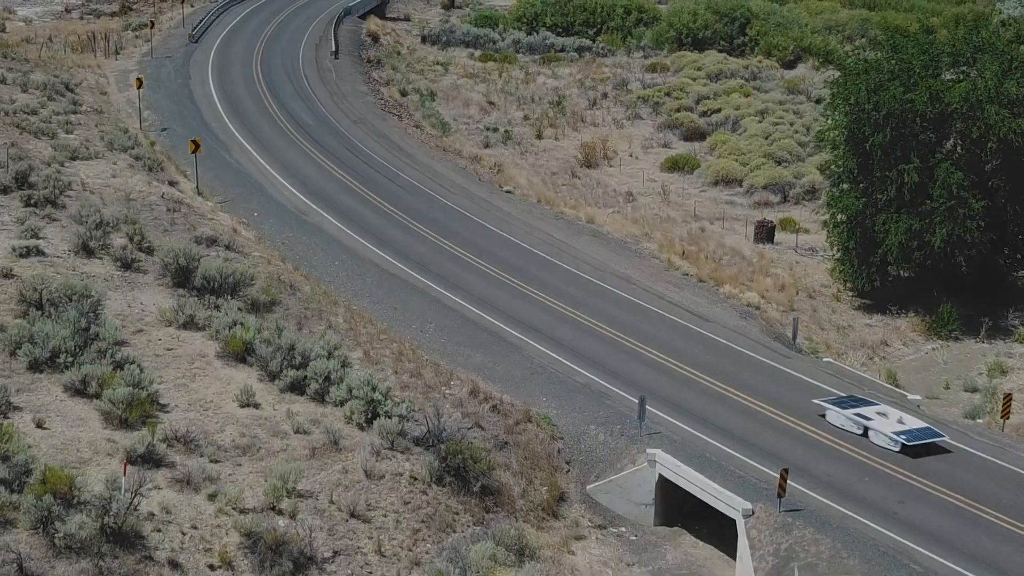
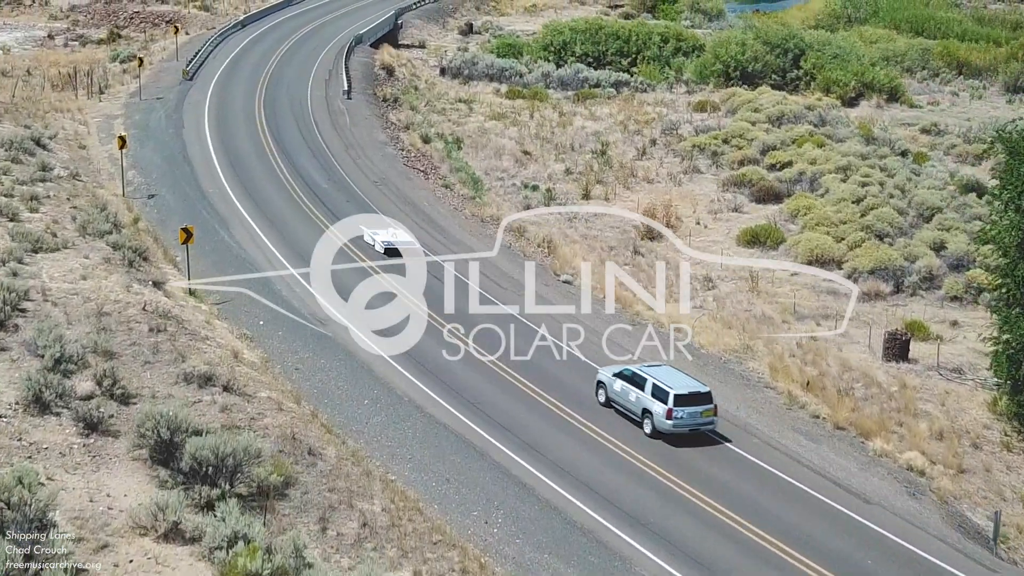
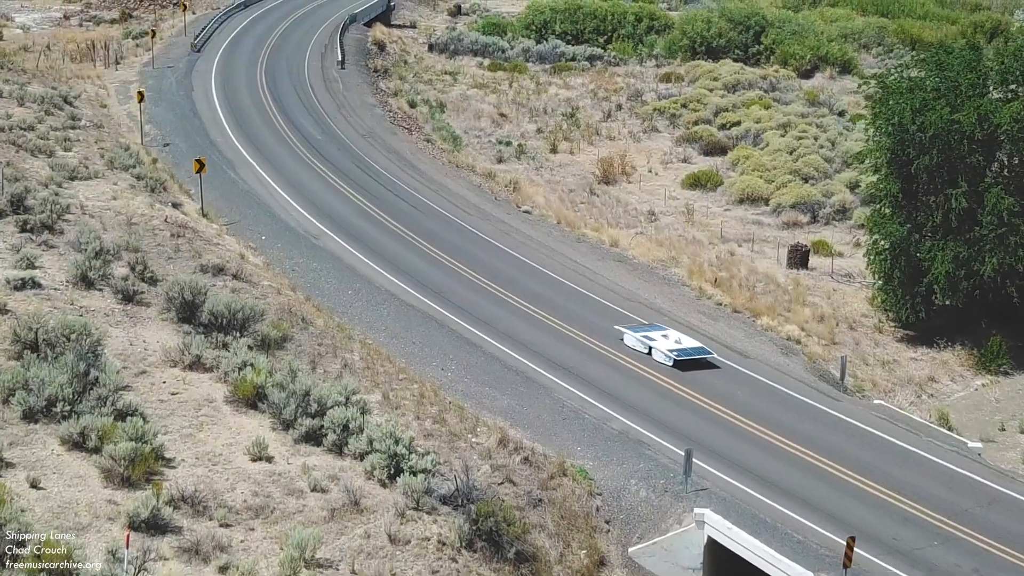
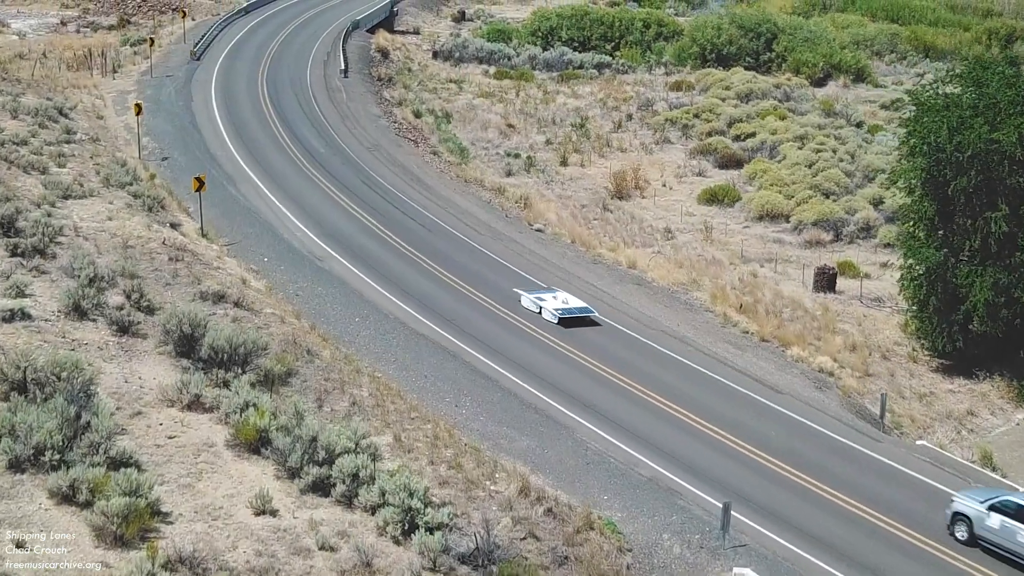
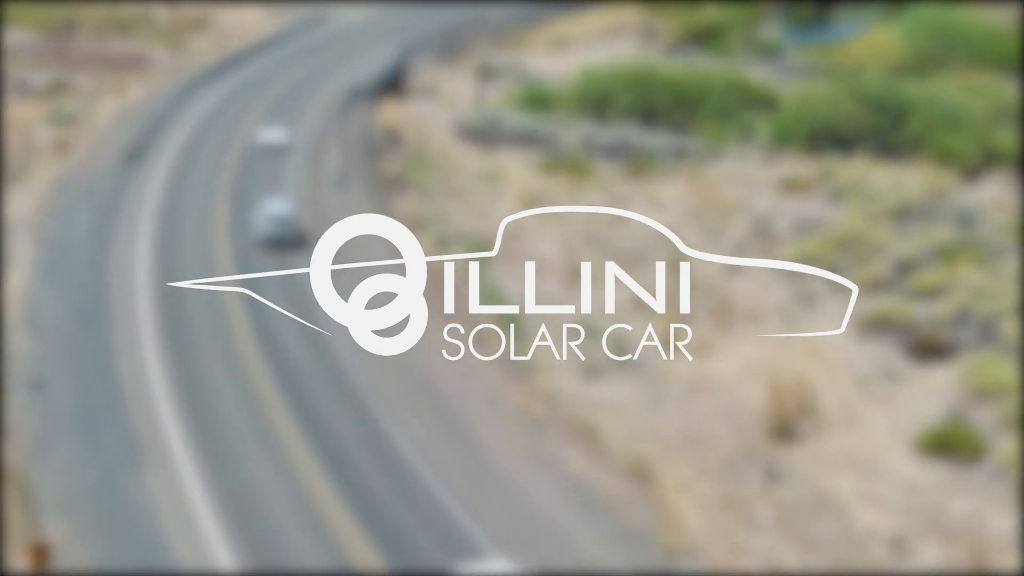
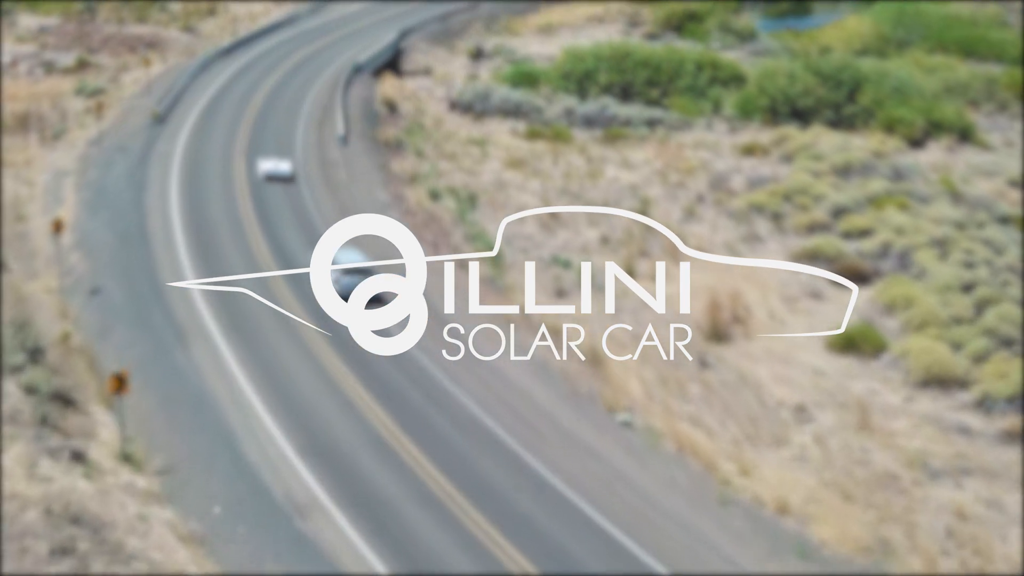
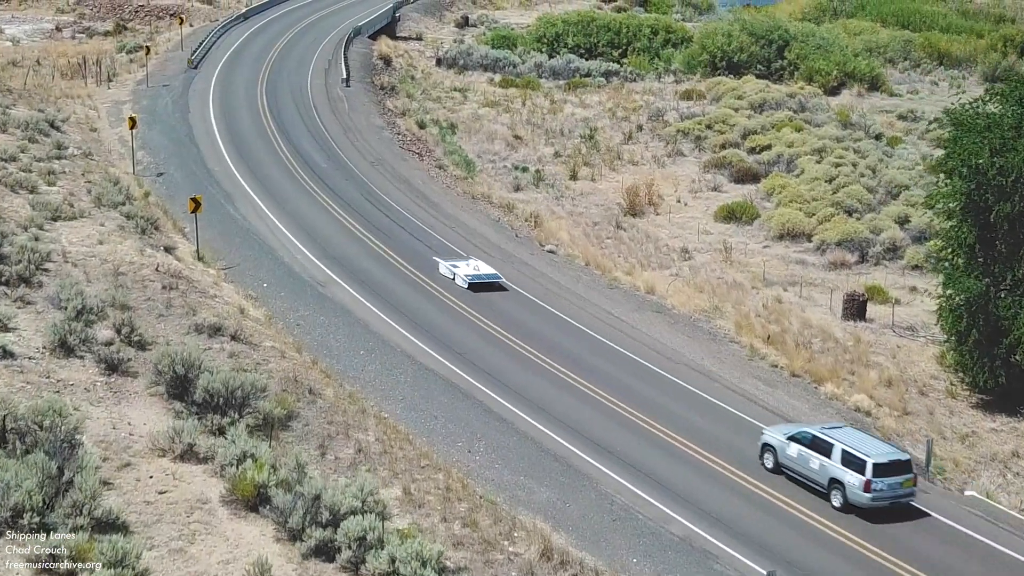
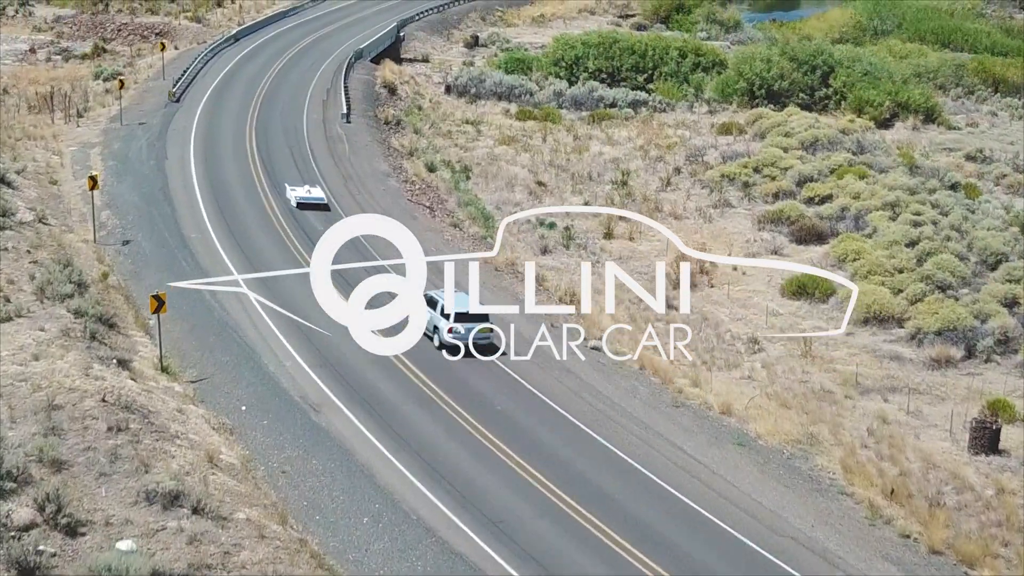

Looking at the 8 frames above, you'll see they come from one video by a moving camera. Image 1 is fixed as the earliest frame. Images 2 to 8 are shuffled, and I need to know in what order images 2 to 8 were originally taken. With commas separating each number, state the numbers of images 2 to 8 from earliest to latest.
3, 4, 7, 2, 8, 6, 5
